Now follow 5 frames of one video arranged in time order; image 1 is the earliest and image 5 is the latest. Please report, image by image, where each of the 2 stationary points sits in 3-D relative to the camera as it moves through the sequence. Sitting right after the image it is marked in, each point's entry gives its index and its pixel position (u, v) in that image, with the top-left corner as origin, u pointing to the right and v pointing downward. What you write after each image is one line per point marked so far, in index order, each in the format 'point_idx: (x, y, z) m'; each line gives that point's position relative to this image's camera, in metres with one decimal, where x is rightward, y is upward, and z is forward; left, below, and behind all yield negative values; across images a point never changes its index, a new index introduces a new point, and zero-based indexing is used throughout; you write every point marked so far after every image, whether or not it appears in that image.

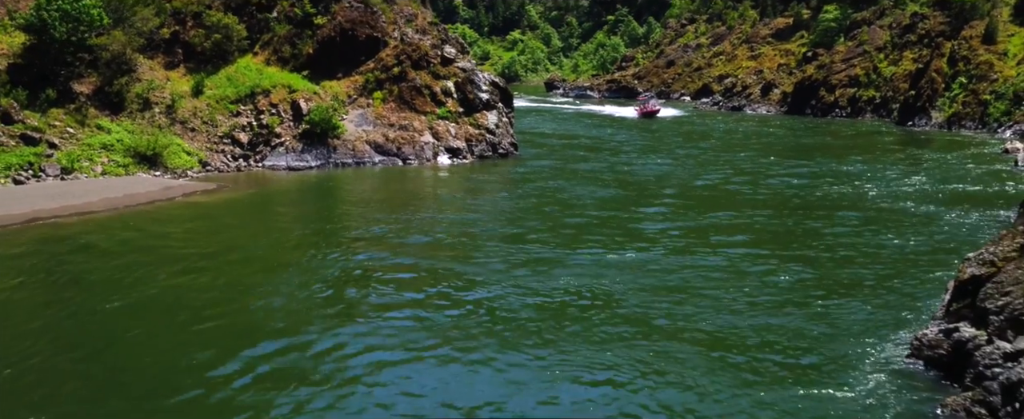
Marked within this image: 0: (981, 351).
0: (+5.2, -1.6, +8.0) m
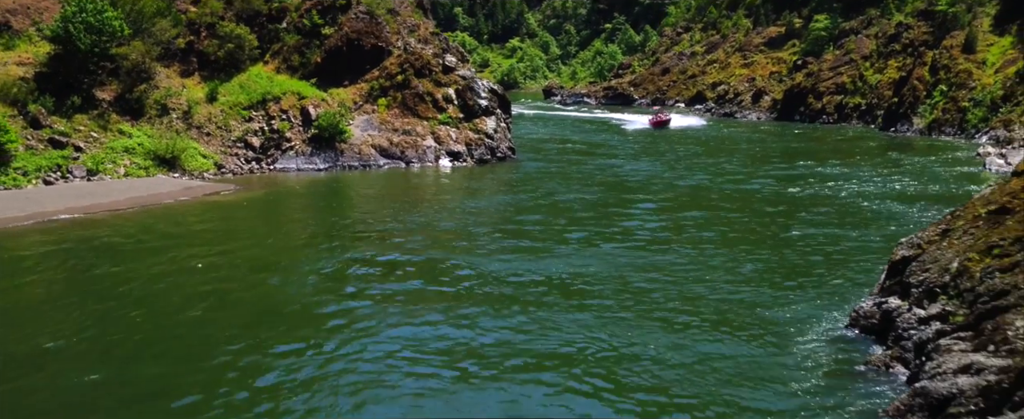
0: (+5.1, -1.4, +9.4) m
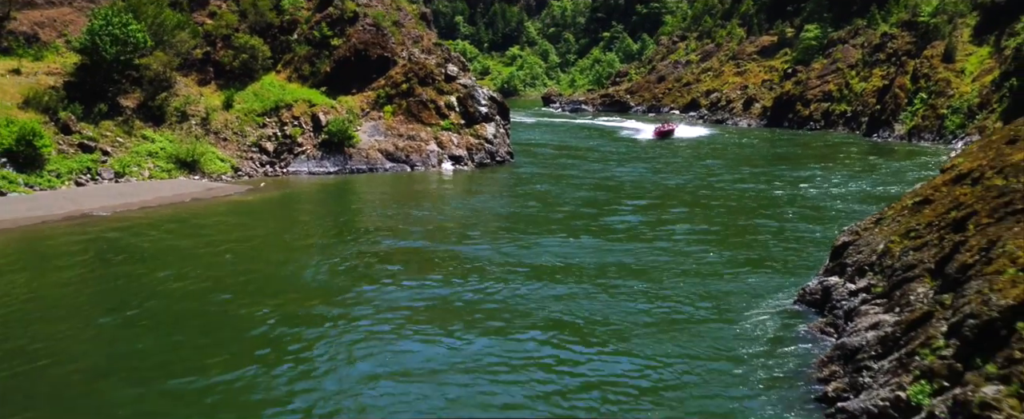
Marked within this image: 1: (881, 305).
0: (+5.0, -1.3, +11.1) m
1: (+4.9, -1.3, +9.6) m
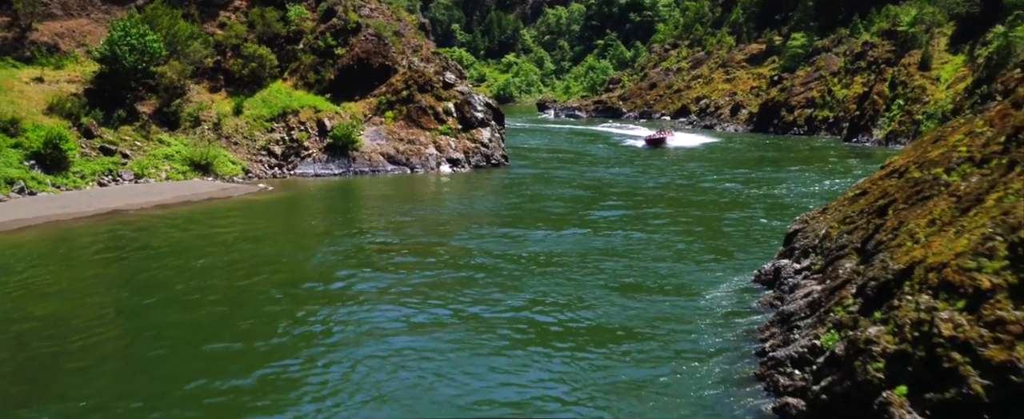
0: (+4.9, -1.1, +12.9) m
1: (+4.8, -1.1, +11.4) m
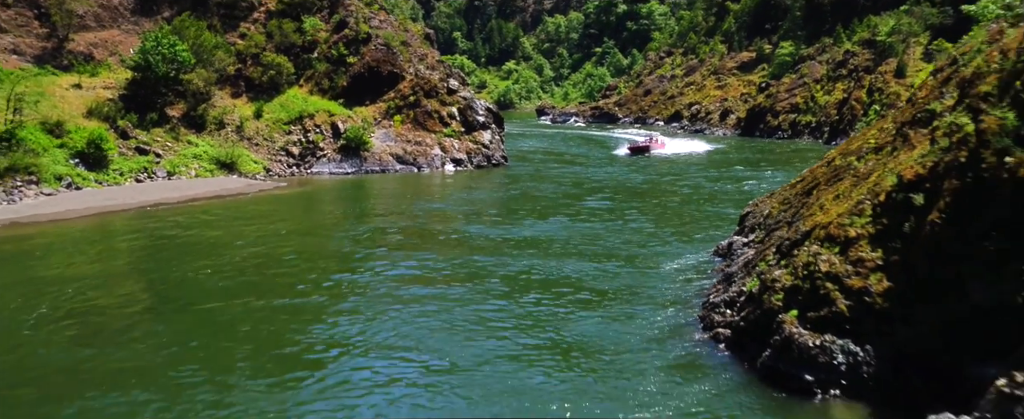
0: (+4.8, -0.7, +15.5) m
1: (+4.7, -0.7, +14.0) m
